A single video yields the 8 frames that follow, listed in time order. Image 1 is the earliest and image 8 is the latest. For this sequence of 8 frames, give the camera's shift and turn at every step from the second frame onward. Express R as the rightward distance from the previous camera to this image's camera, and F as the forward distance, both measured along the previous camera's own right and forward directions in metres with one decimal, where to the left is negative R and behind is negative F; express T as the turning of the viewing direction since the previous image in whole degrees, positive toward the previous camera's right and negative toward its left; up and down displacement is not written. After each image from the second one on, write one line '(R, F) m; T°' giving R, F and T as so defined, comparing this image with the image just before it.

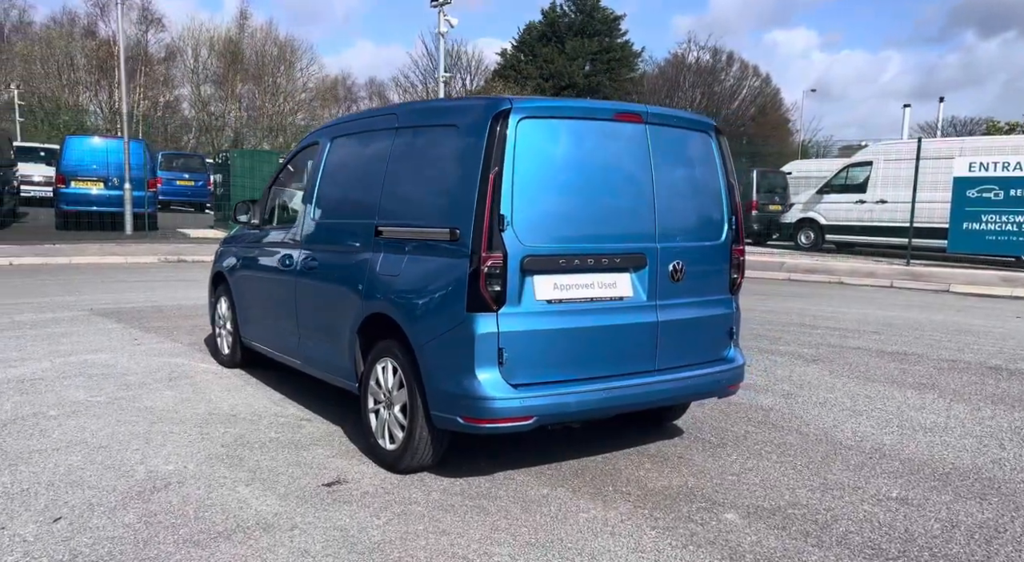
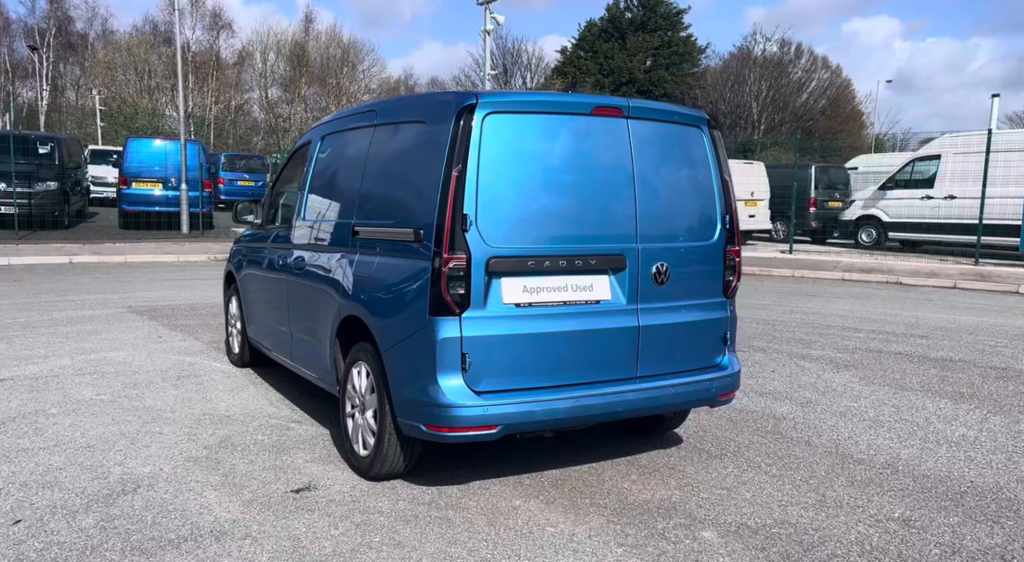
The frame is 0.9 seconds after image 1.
(+0.5, +0.2) m; -5°
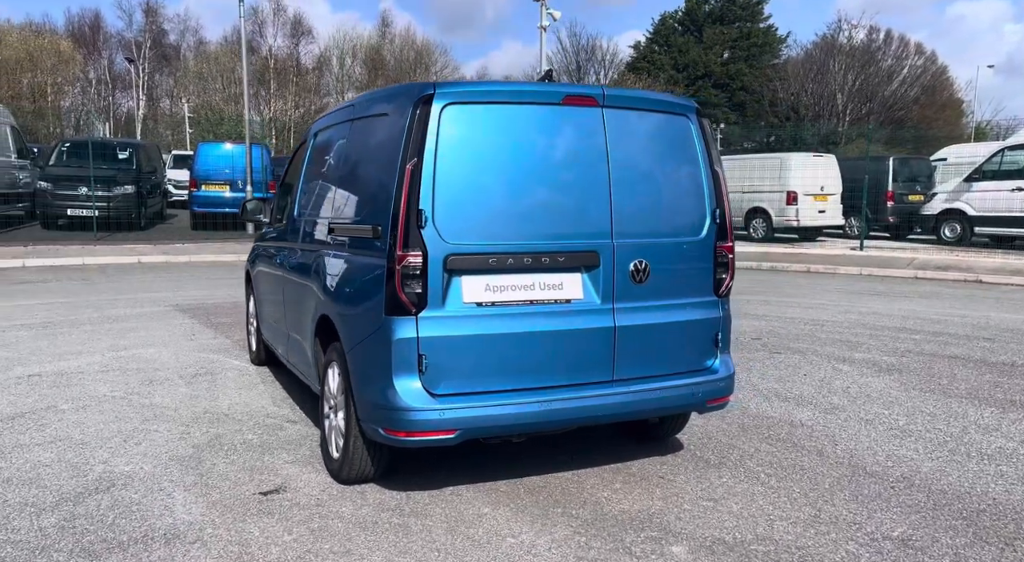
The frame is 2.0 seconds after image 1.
(+0.5, +0.2) m; -6°
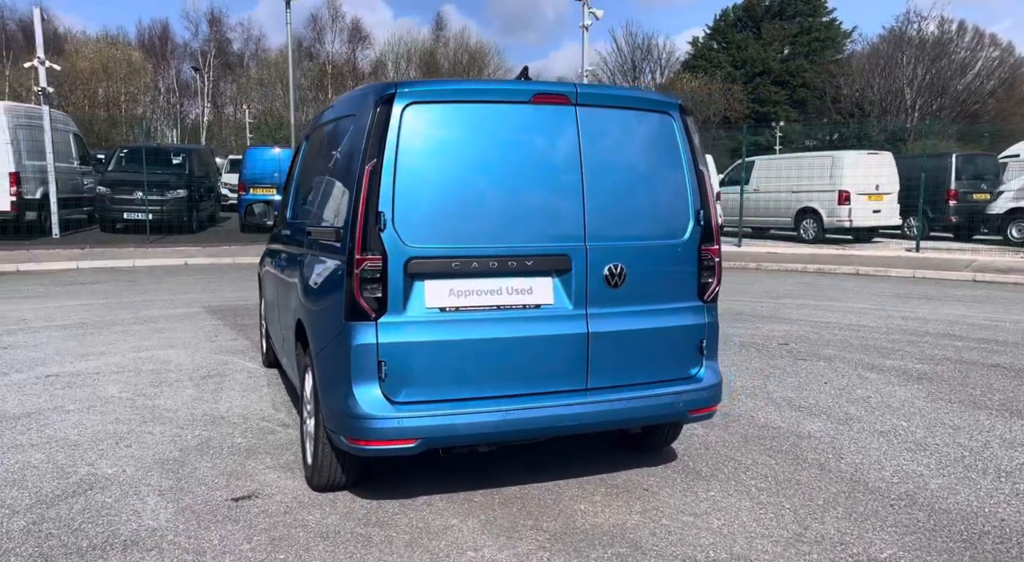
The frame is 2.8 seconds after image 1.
(+0.4, +0.1) m; -4°
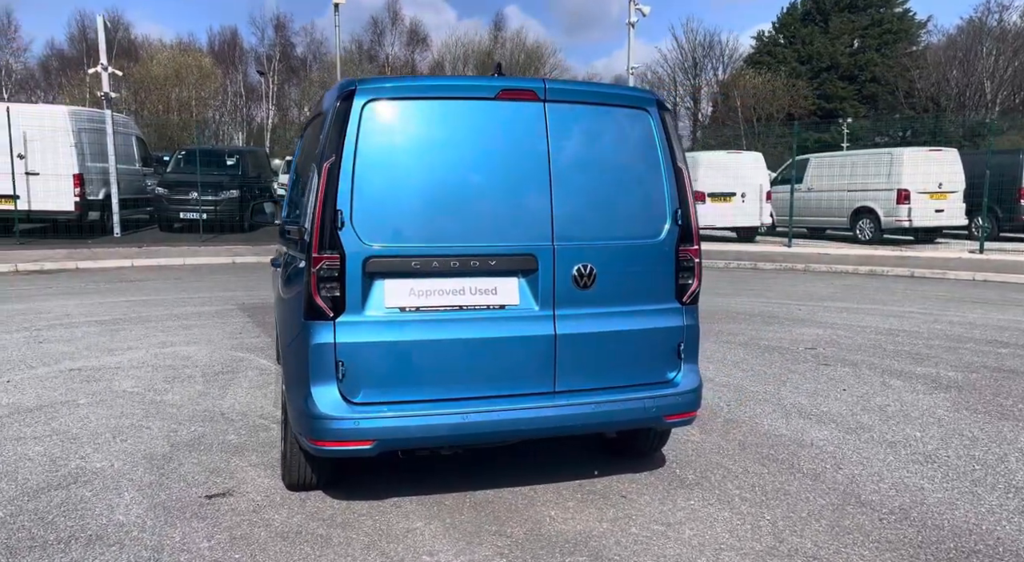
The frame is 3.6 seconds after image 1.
(+0.4, +0.1) m; -4°
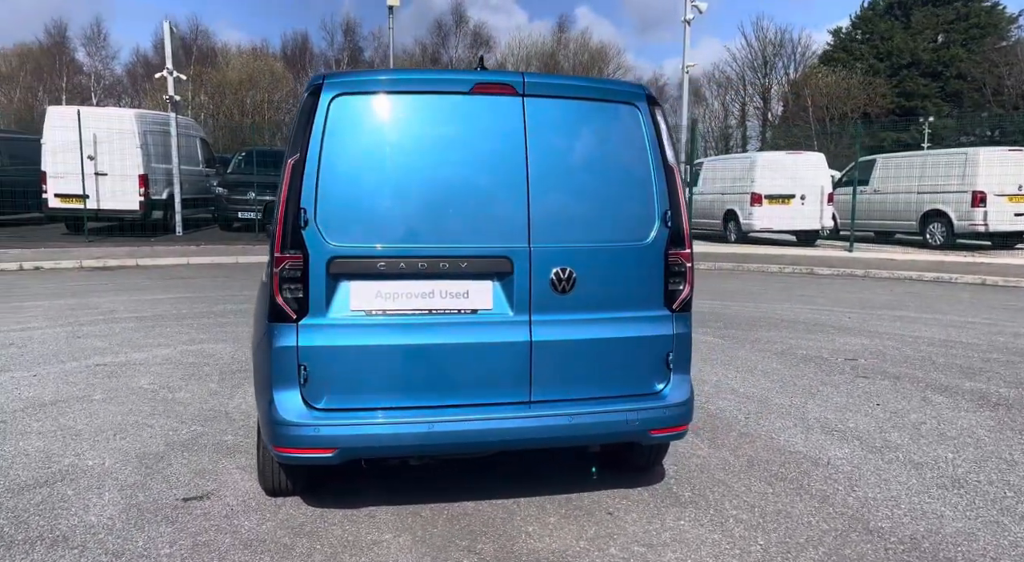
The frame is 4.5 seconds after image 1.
(+0.4, +0.2) m; -5°
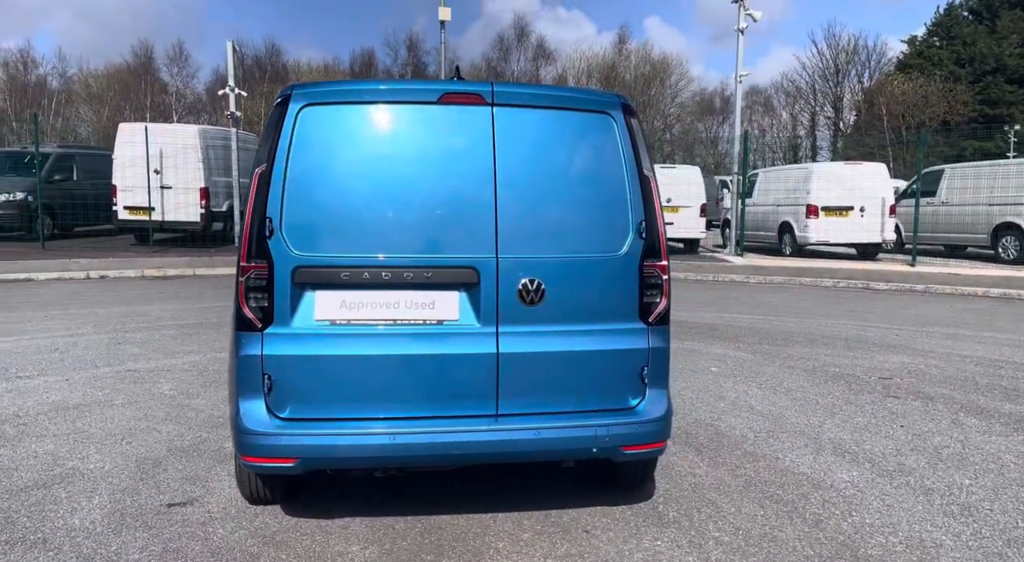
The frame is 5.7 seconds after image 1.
(+0.4, +0.1) m; -5°
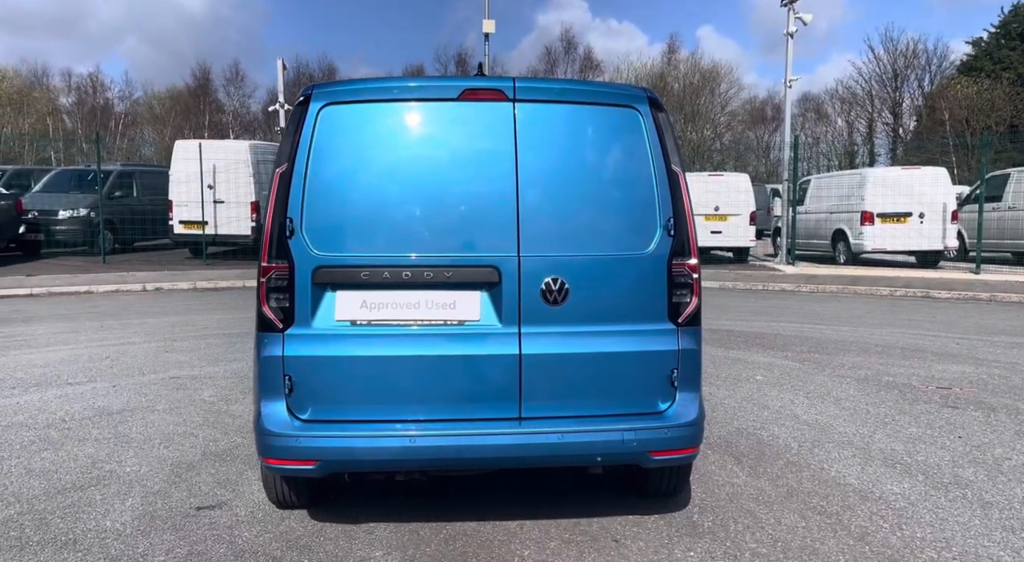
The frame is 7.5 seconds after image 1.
(+0.1, +0.1) m; -4°
